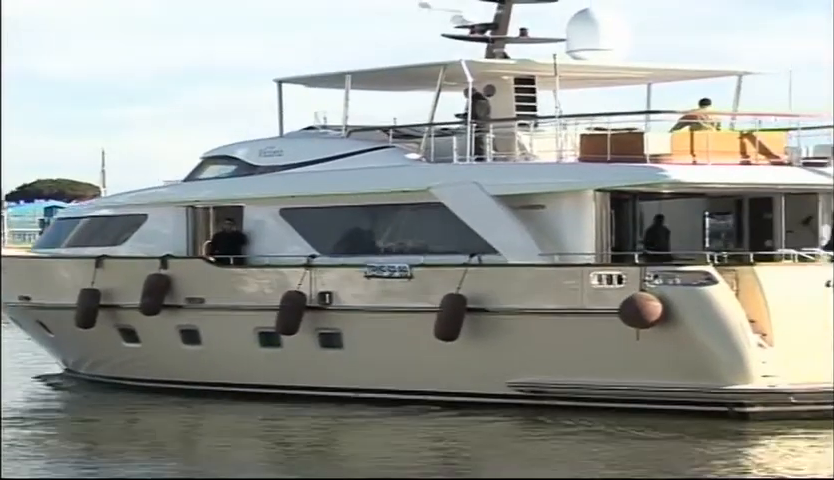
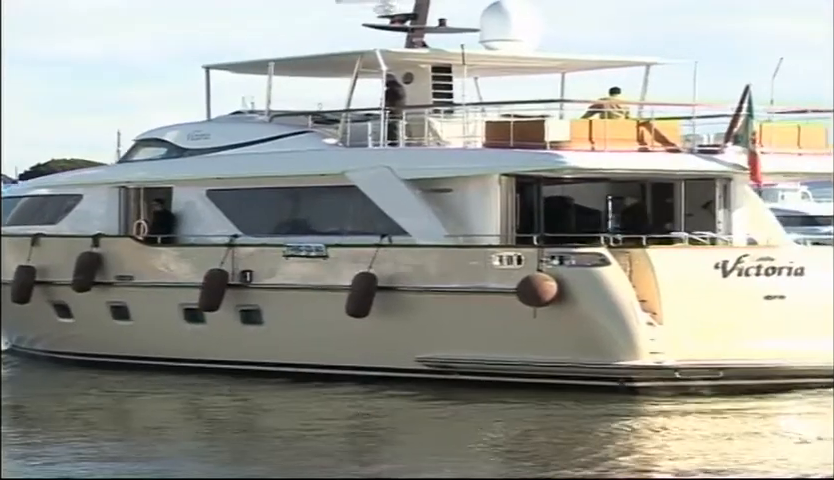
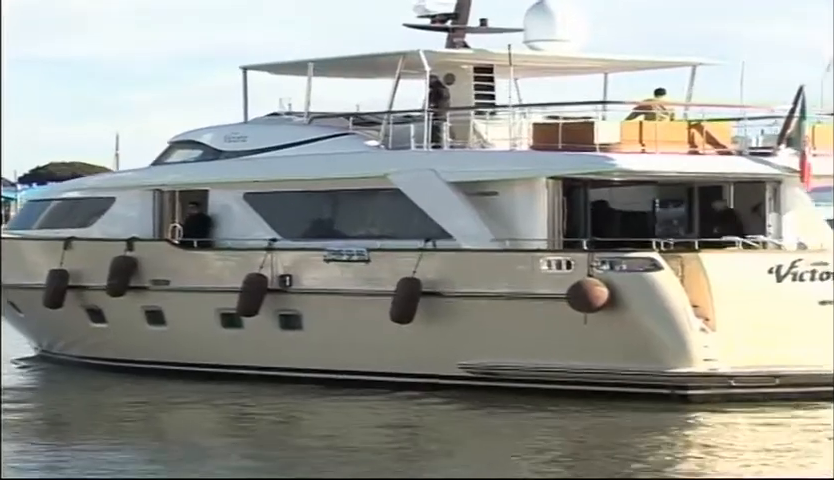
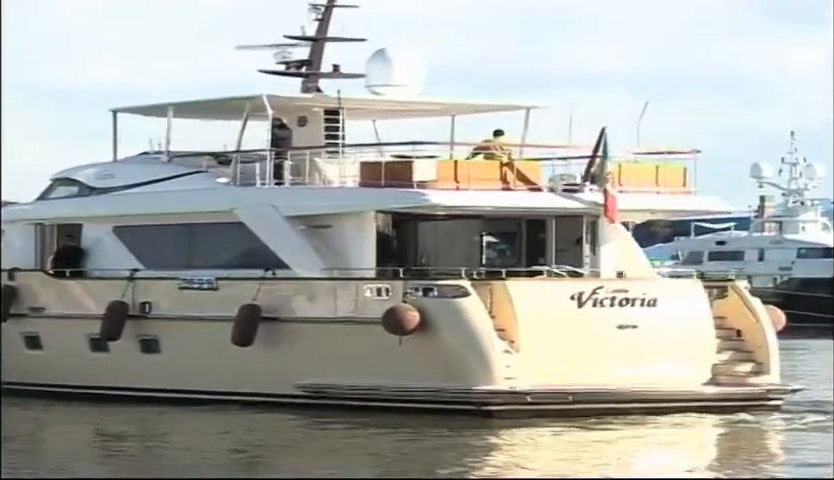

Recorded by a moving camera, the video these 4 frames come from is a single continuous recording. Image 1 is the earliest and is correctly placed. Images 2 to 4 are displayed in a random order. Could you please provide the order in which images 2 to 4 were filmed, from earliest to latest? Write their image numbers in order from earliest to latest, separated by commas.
3, 2, 4
